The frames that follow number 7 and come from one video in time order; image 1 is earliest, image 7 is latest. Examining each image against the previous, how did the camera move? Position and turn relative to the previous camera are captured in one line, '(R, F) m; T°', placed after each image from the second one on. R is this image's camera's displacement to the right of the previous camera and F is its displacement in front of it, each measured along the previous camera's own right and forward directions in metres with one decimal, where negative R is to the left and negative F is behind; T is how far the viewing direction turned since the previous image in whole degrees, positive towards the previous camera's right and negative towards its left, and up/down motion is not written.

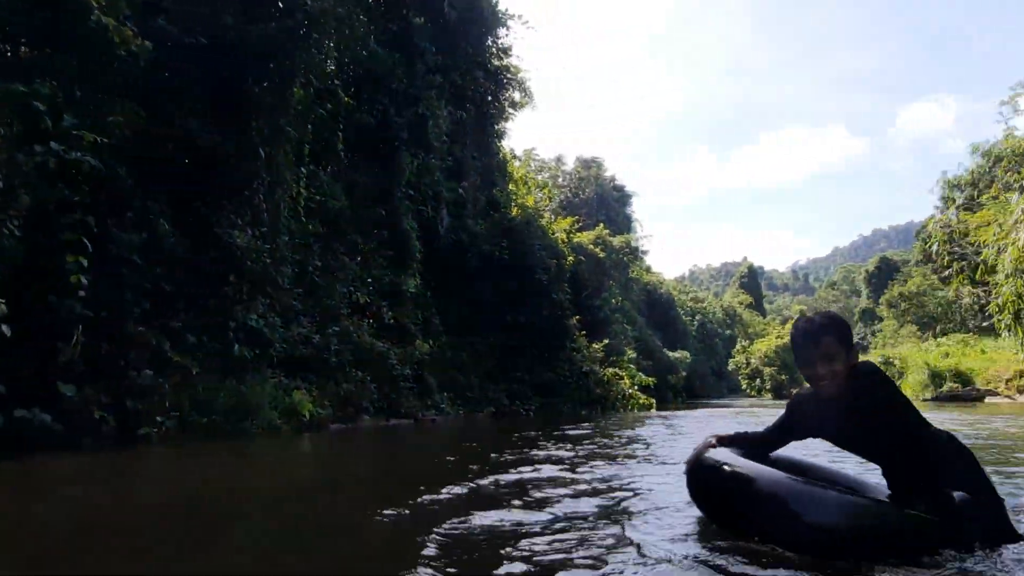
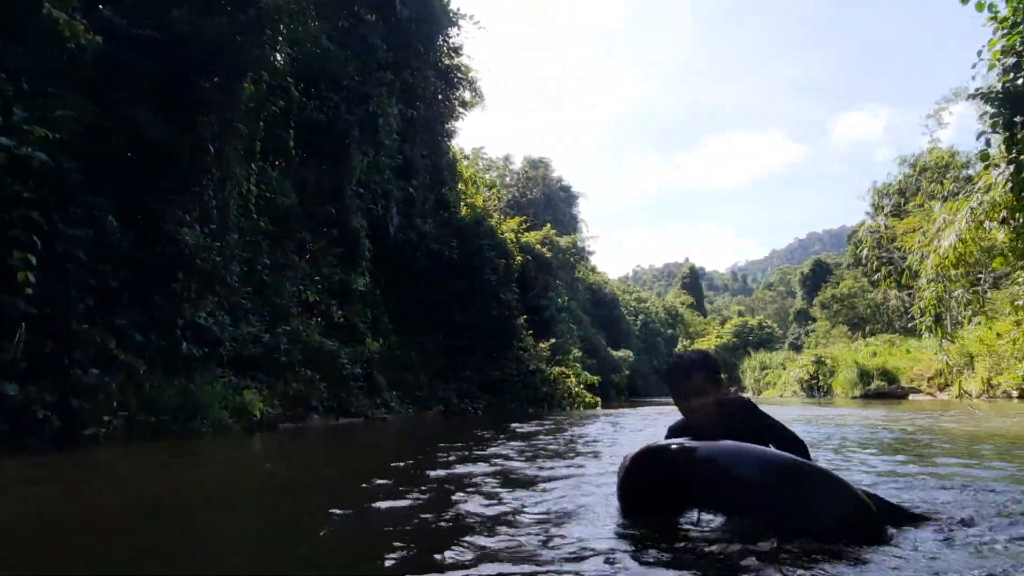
(-0.1, -0.1) m; +4°
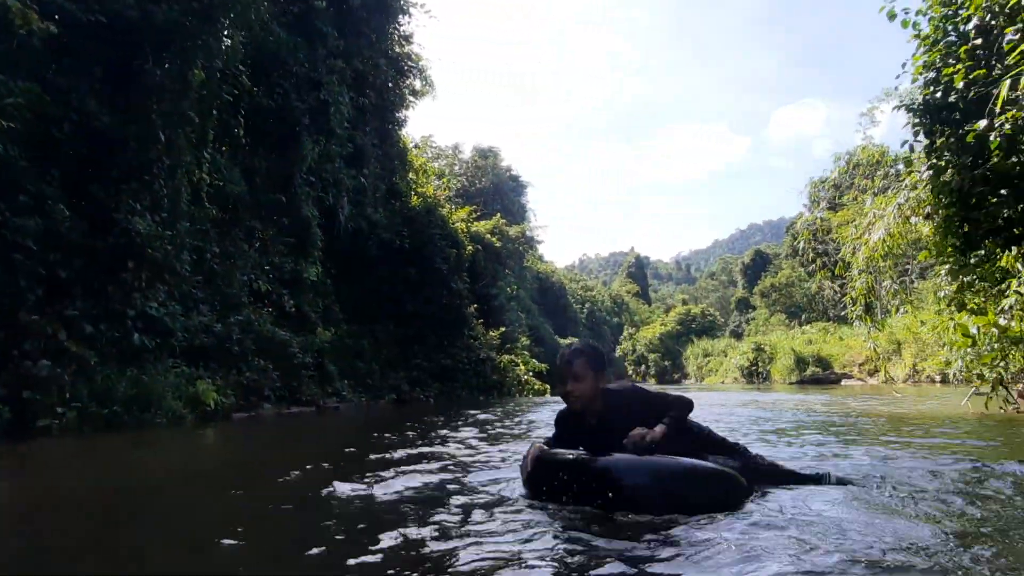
(-0.1, -0.2) m; +4°
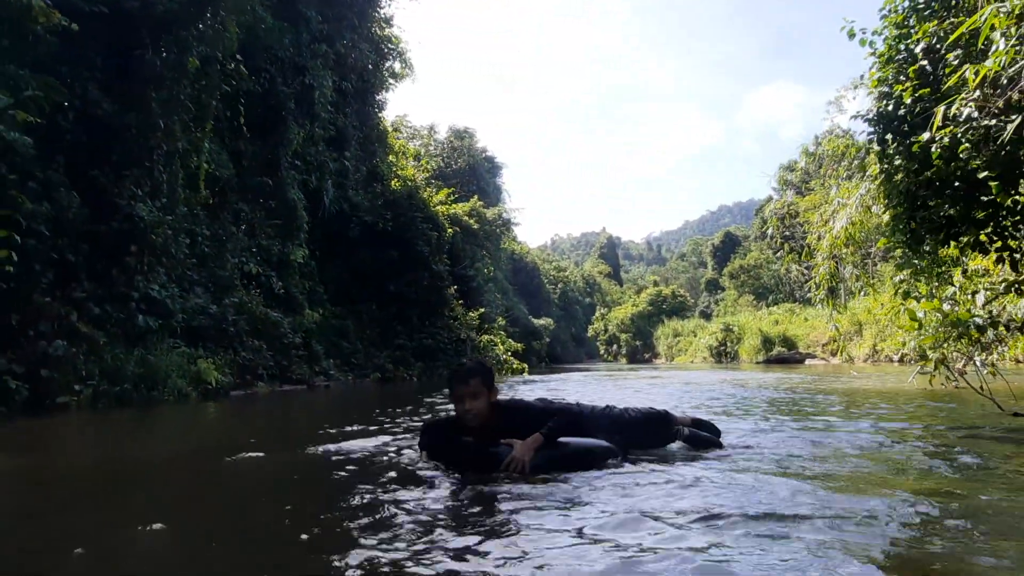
(-0.2, -0.5) m; +2°
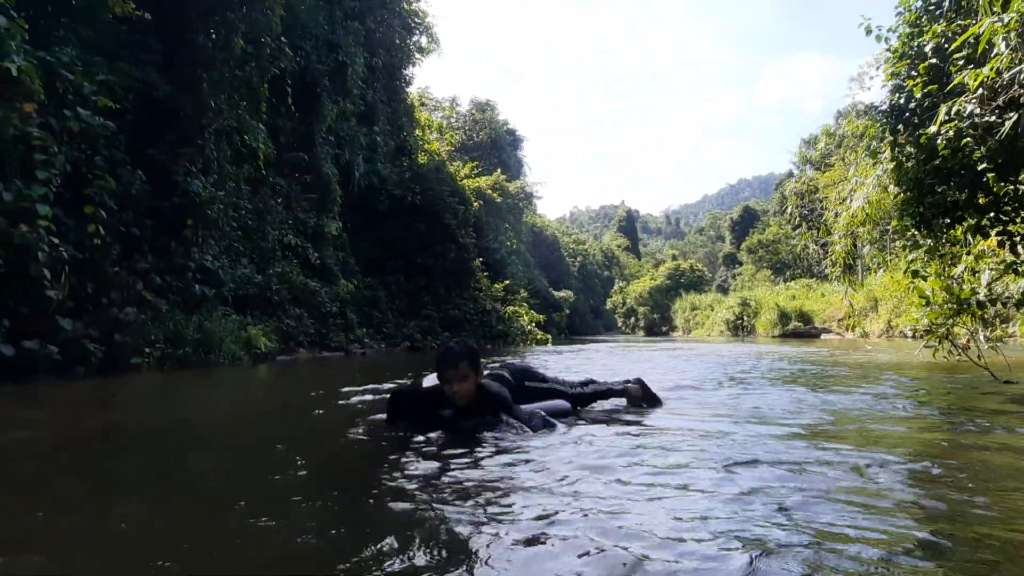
(-0.1, -0.5) m; -1°
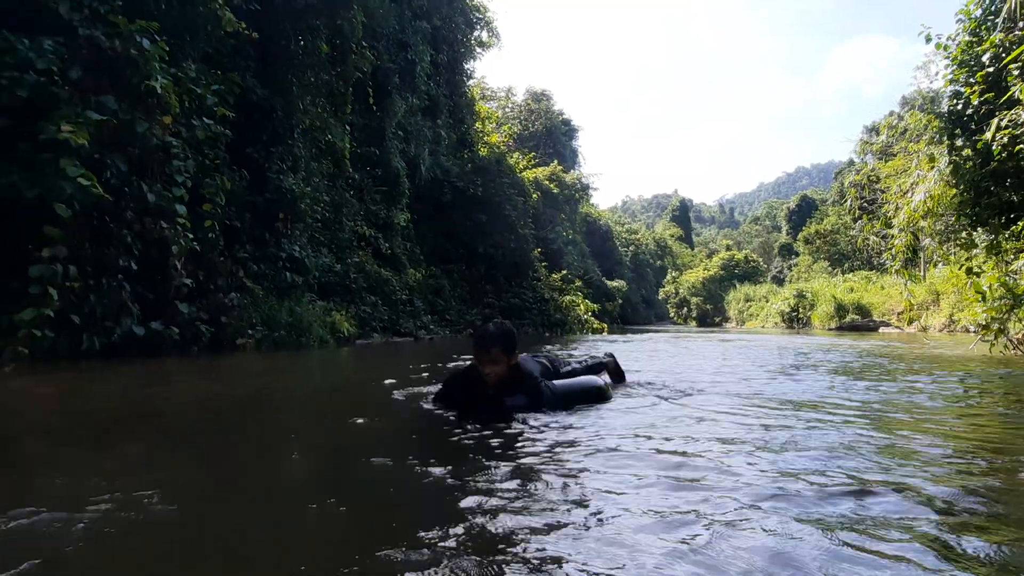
(-0.2, -0.5) m; -4°
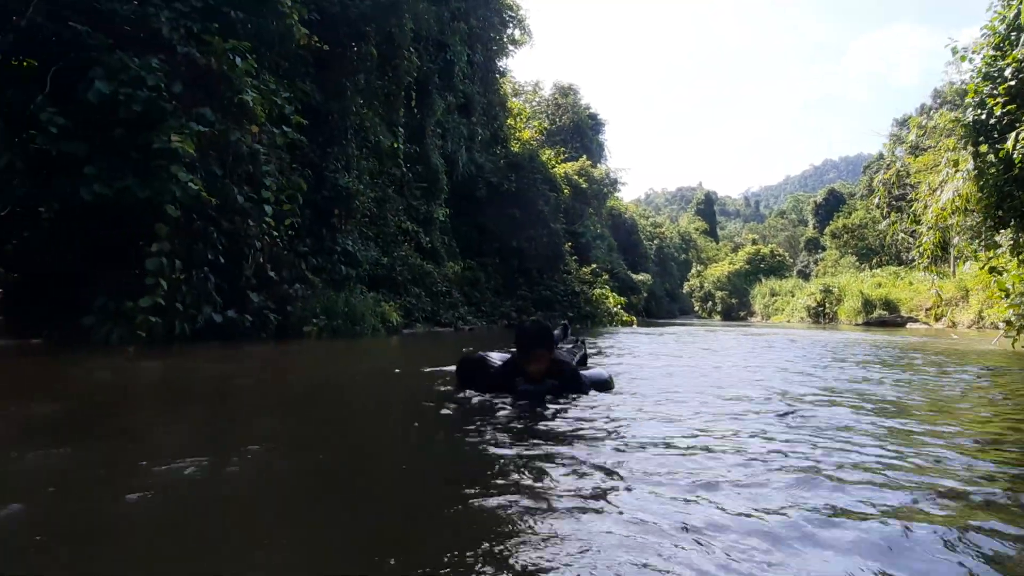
(-0.2, -0.5) m; -2°
